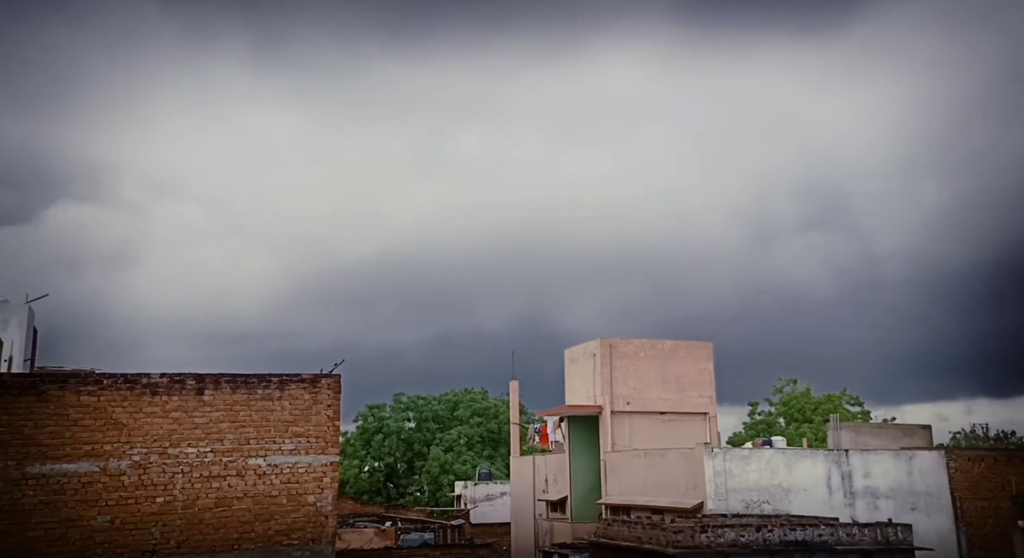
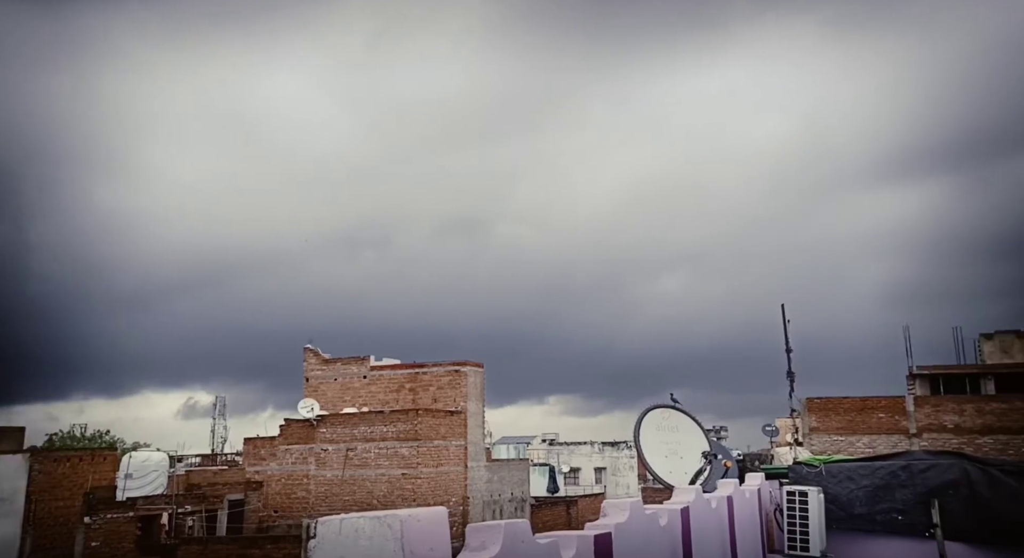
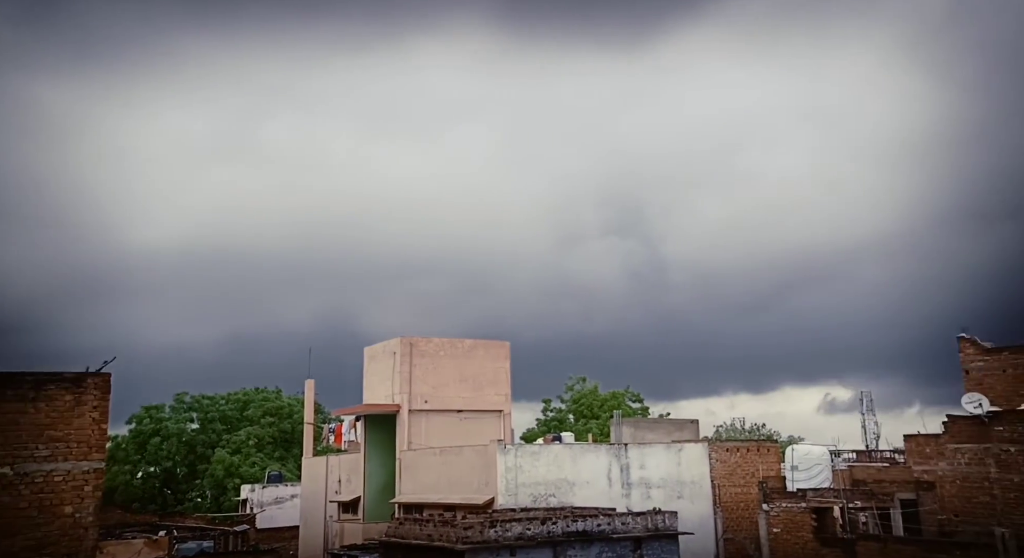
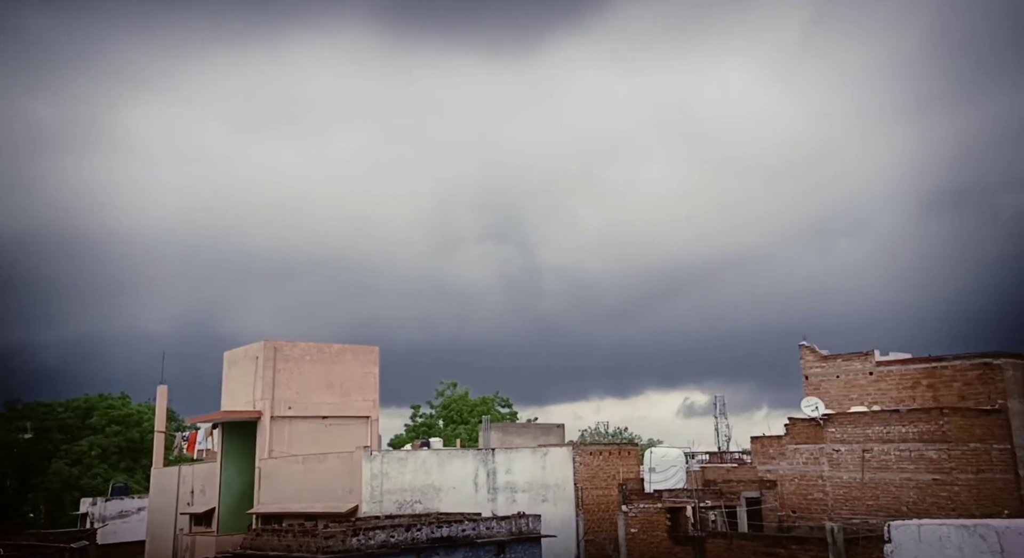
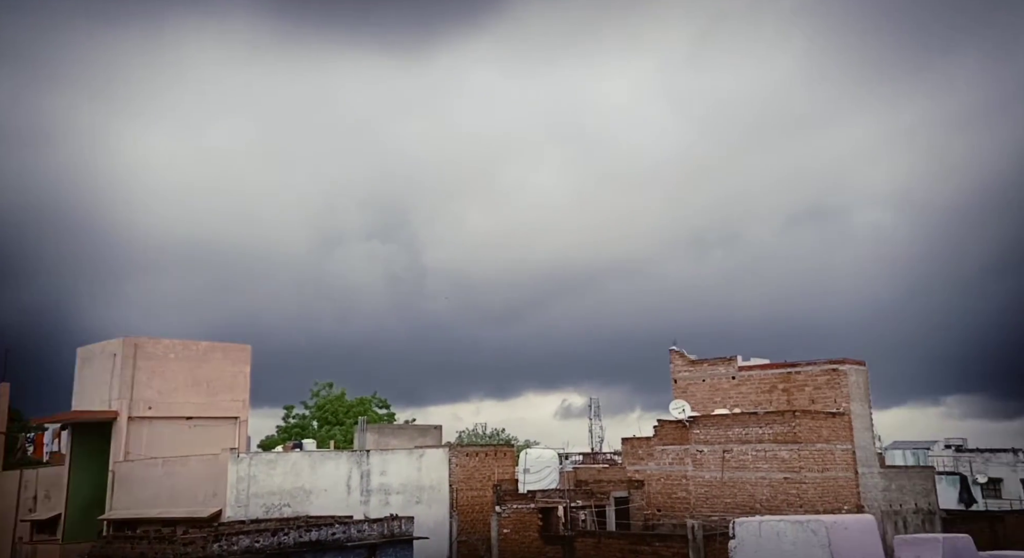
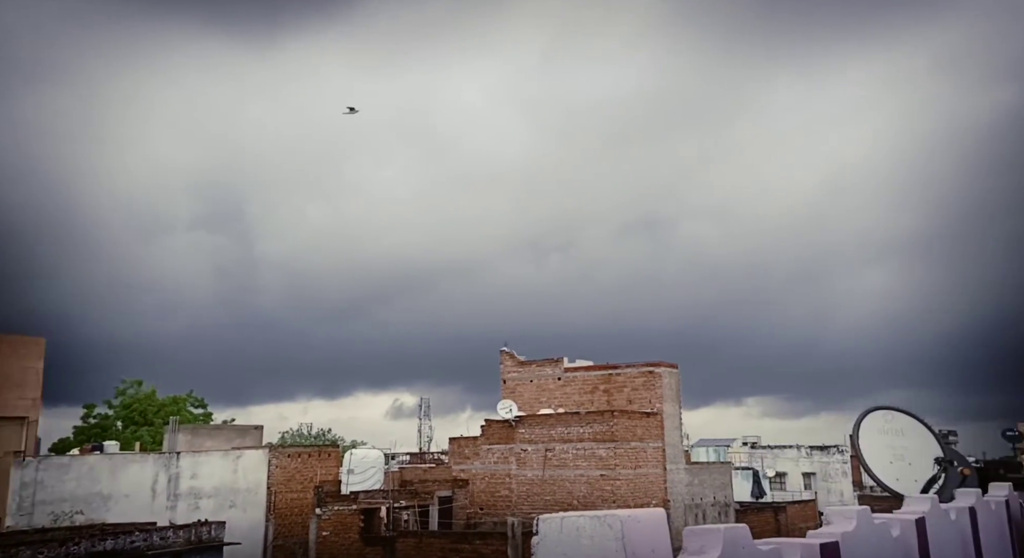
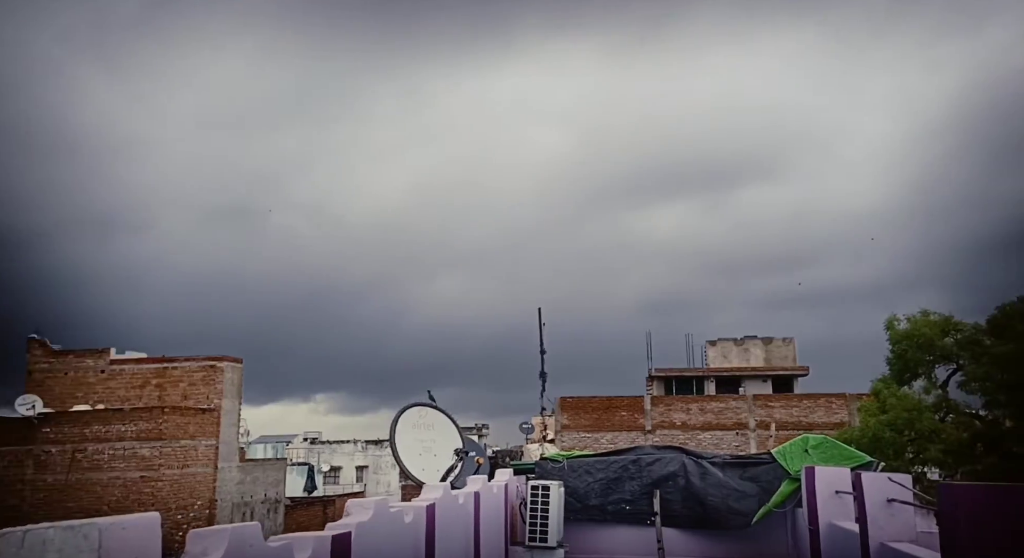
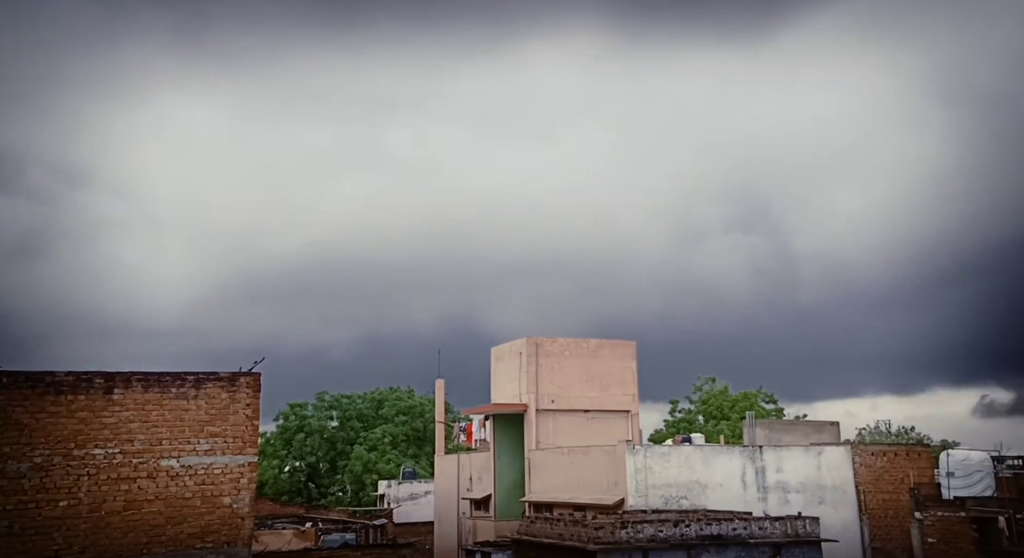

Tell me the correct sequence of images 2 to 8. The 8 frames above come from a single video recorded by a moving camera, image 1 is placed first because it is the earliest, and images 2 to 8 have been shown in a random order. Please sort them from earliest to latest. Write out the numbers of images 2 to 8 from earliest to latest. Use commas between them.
8, 3, 4, 5, 6, 2, 7
